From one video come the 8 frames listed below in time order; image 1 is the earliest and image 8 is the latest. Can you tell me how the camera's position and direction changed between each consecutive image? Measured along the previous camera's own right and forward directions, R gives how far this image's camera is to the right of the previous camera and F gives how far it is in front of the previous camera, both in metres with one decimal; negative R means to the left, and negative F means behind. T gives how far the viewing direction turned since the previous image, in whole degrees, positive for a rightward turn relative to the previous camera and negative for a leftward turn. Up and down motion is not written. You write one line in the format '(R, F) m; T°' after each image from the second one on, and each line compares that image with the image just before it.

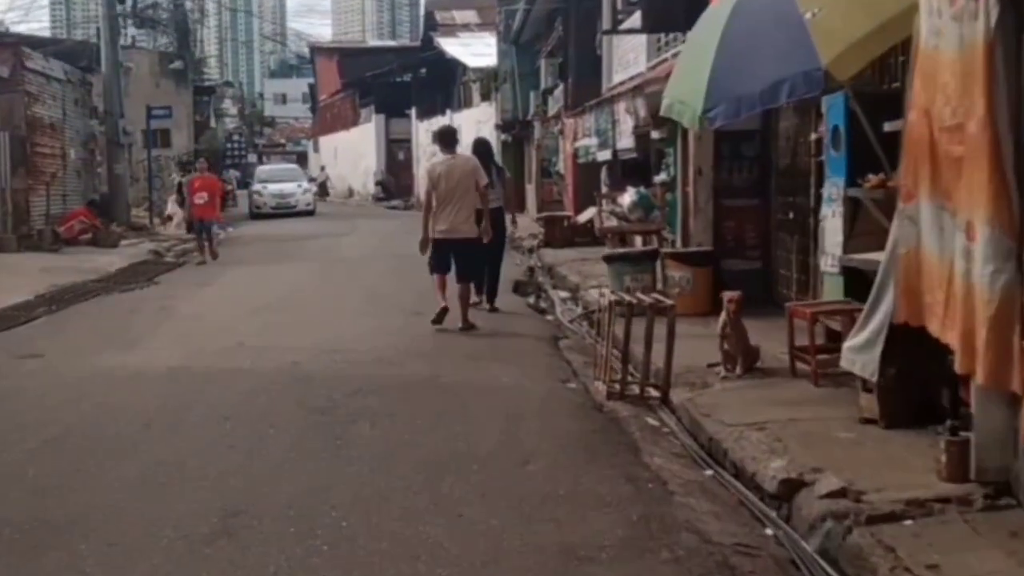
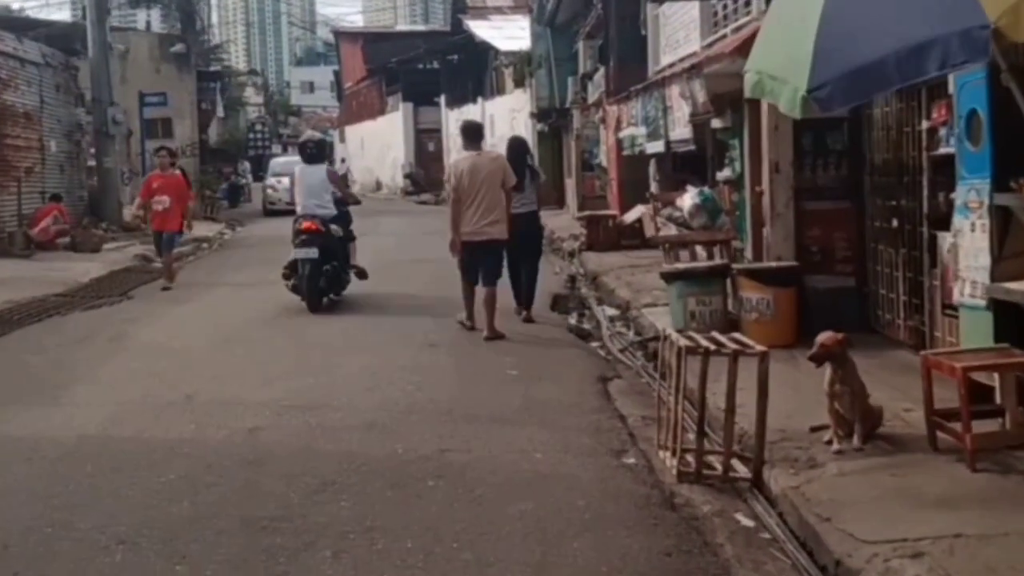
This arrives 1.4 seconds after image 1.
(0.0, +2.4) m; -2°
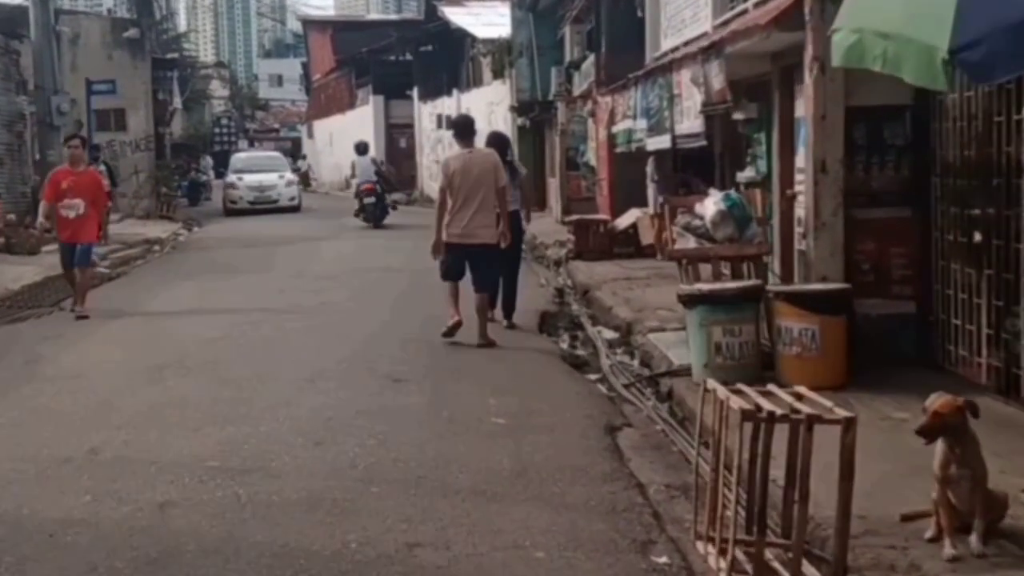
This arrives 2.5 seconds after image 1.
(-0.1, +1.8) m; +1°
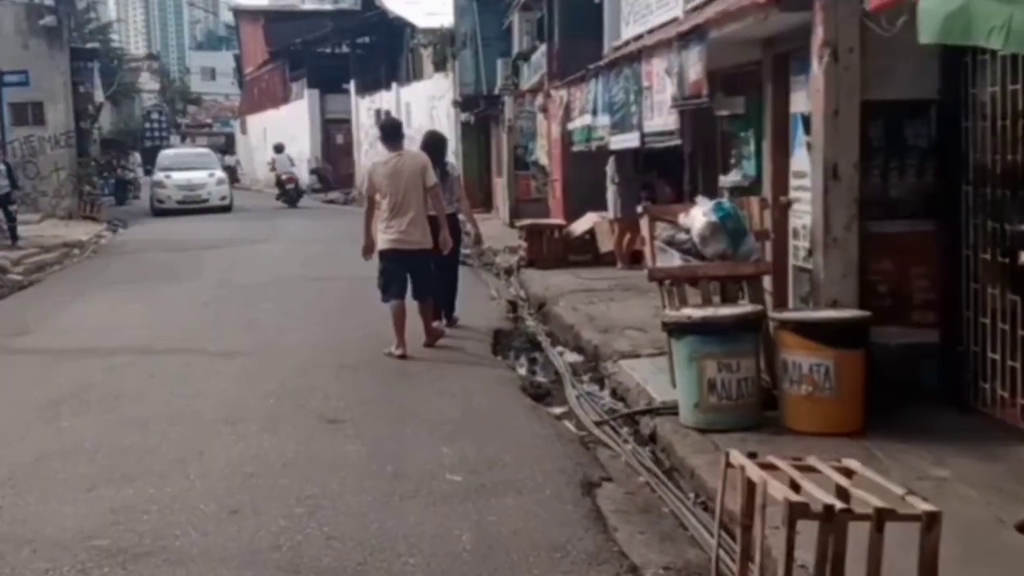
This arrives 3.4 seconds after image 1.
(-0.1, +1.2) m; +3°
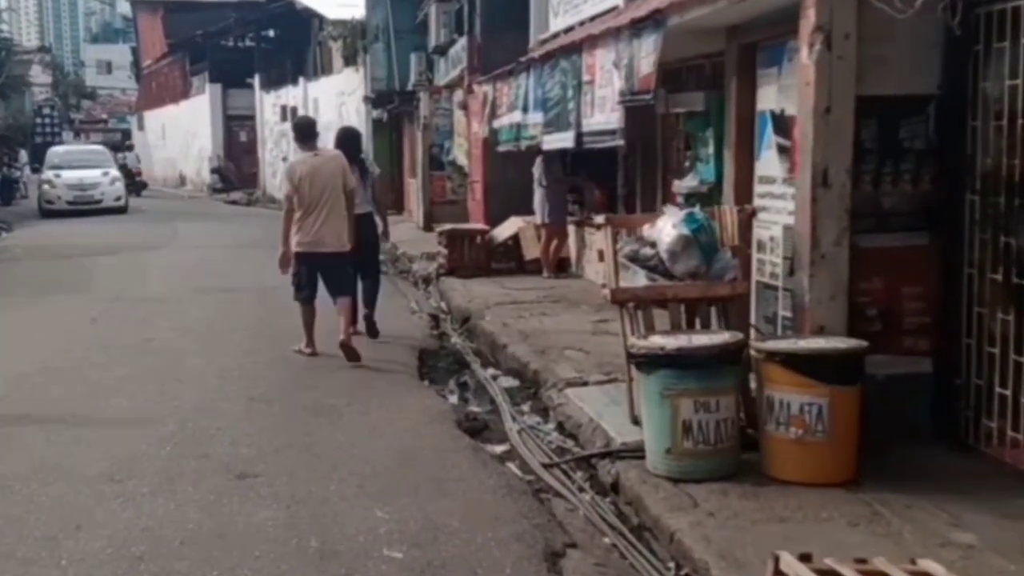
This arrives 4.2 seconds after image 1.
(-0.2, +1.0) m; +4°
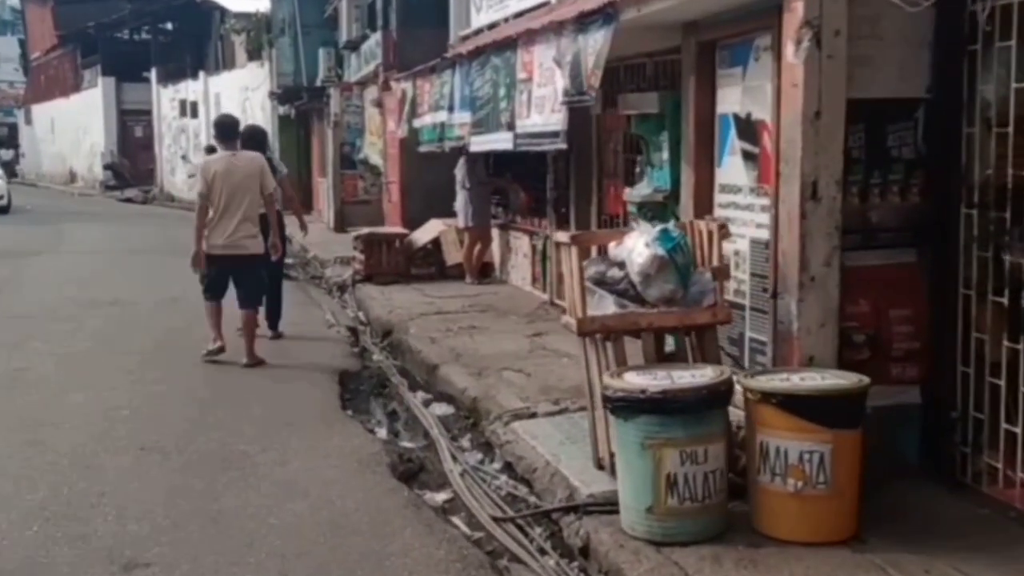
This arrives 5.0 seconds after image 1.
(-0.2, +0.9) m; +5°
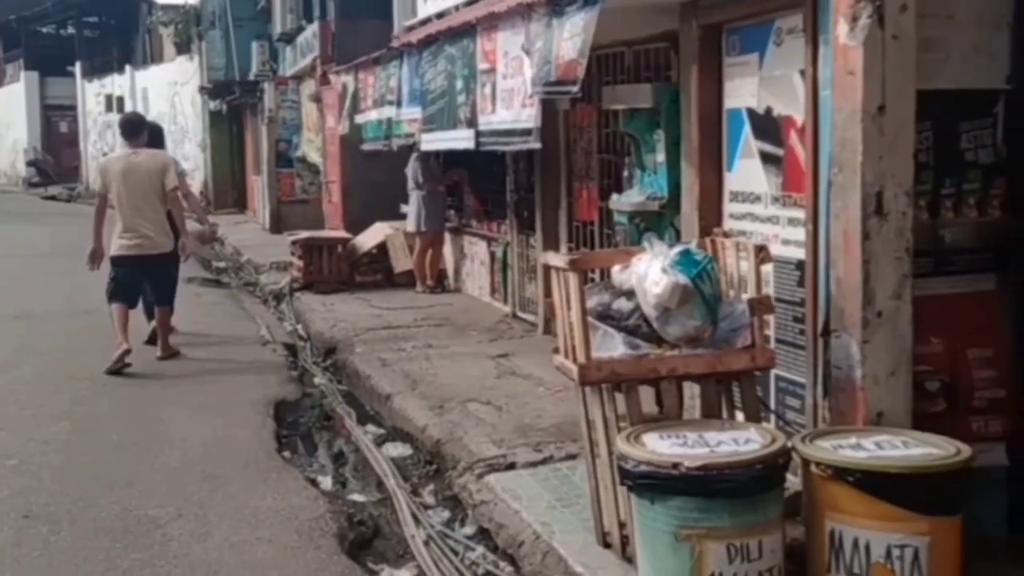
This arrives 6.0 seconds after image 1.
(-0.2, +1.2) m; +3°
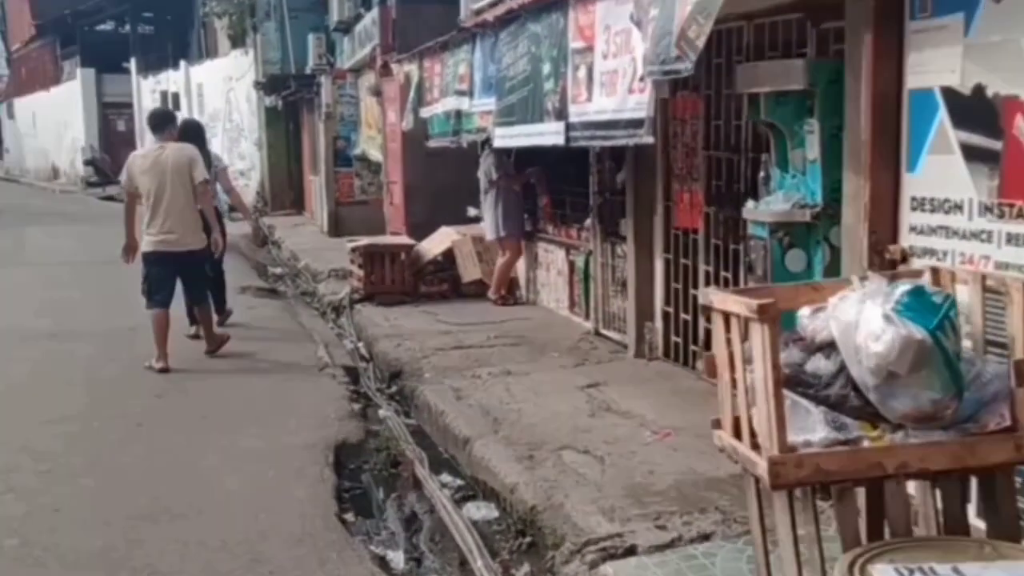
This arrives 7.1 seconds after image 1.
(-0.3, +1.4) m; -3°
